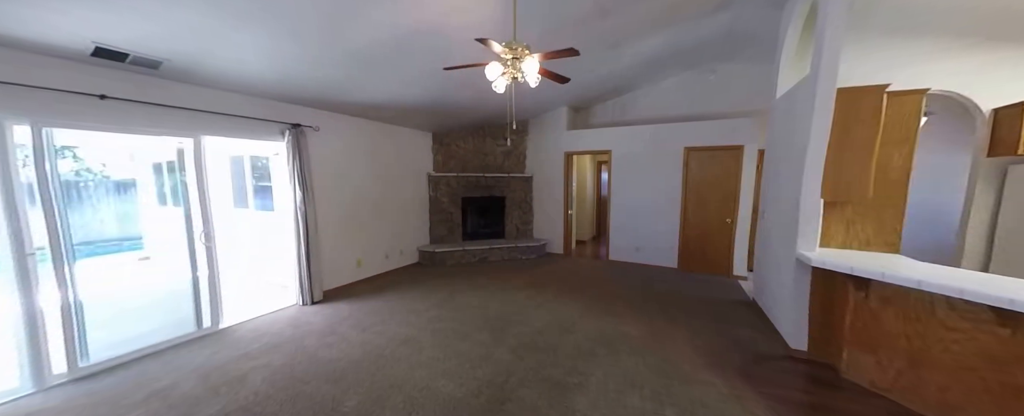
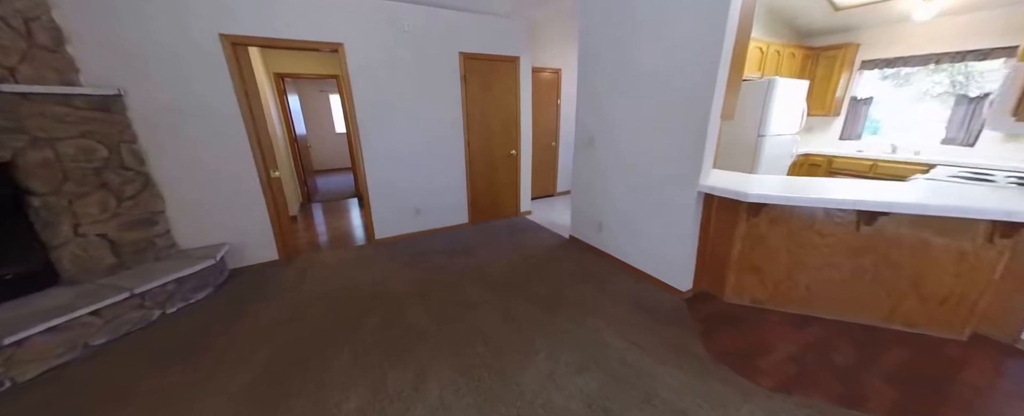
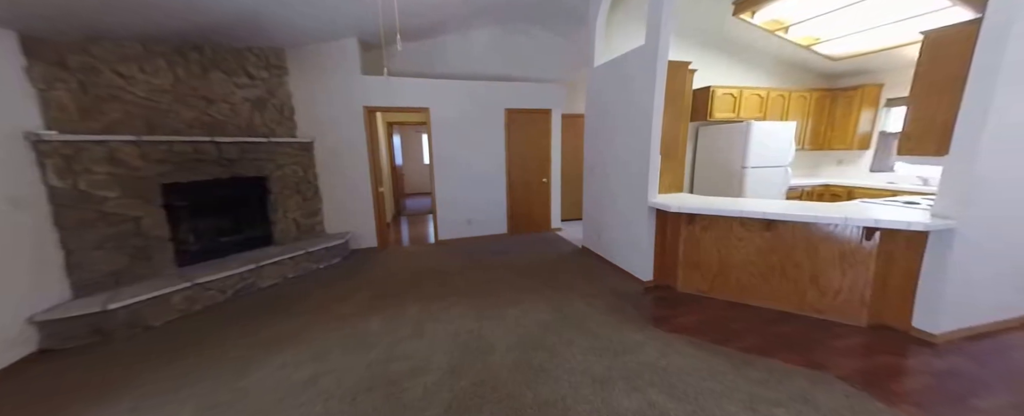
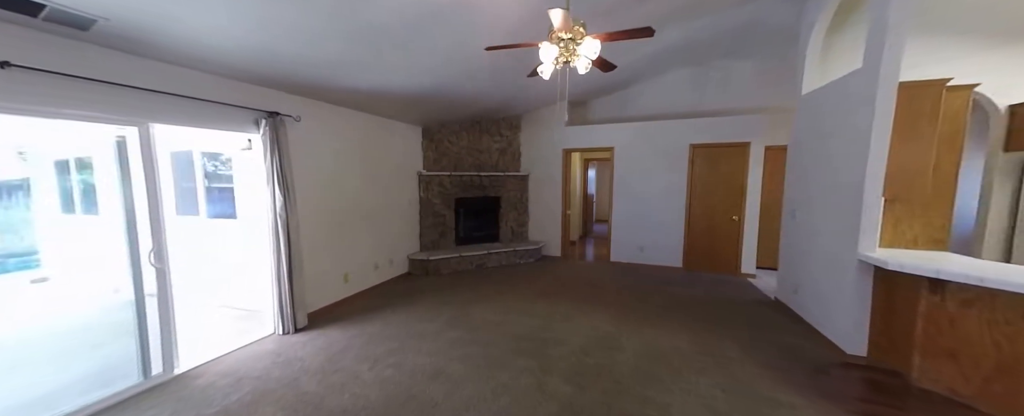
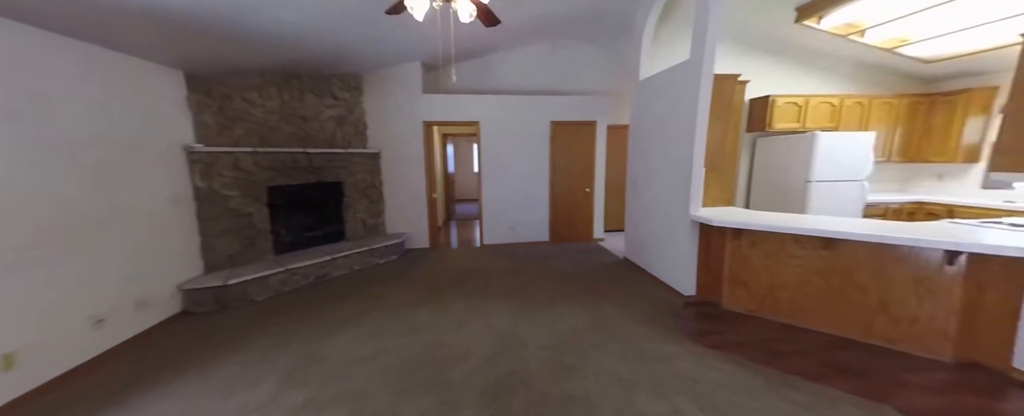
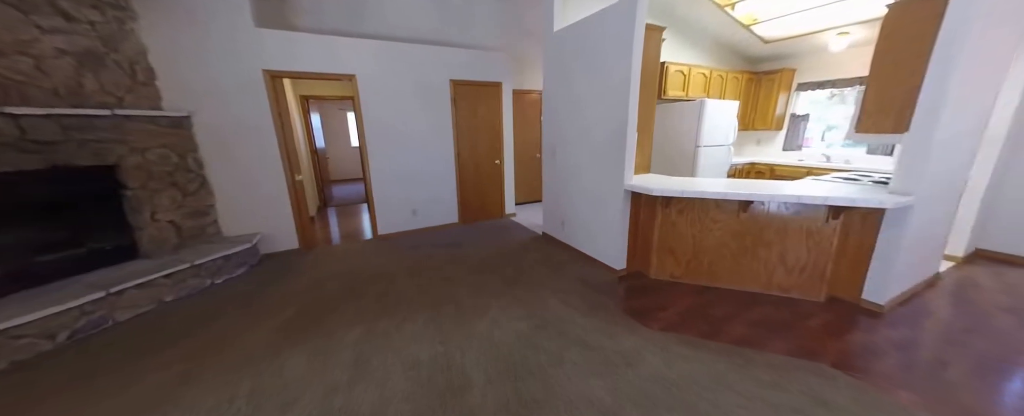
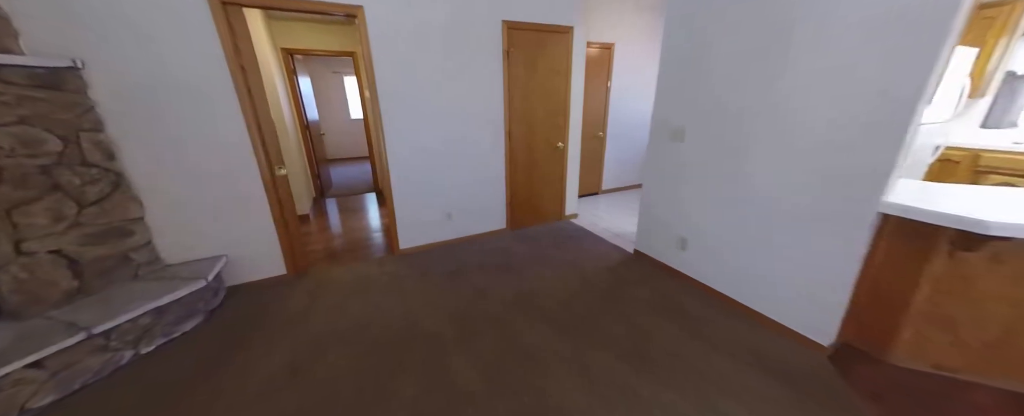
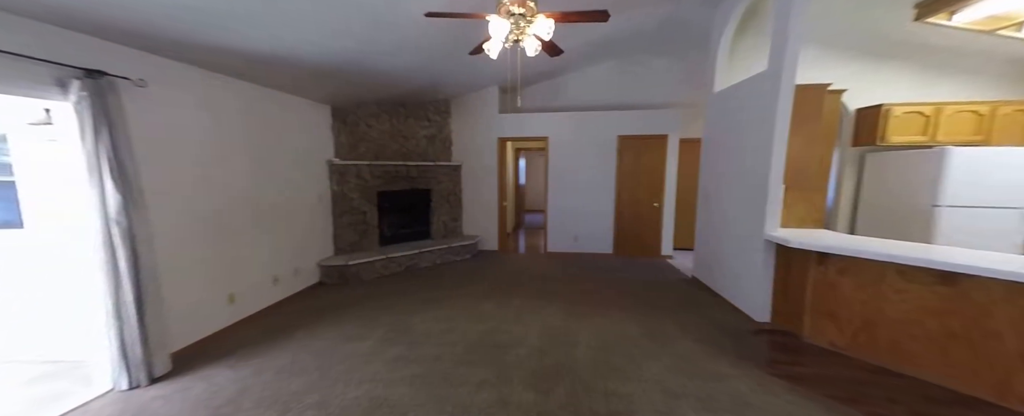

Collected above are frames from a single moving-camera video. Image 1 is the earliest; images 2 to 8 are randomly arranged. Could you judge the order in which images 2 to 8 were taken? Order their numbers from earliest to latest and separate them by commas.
4, 8, 5, 3, 6, 2, 7
